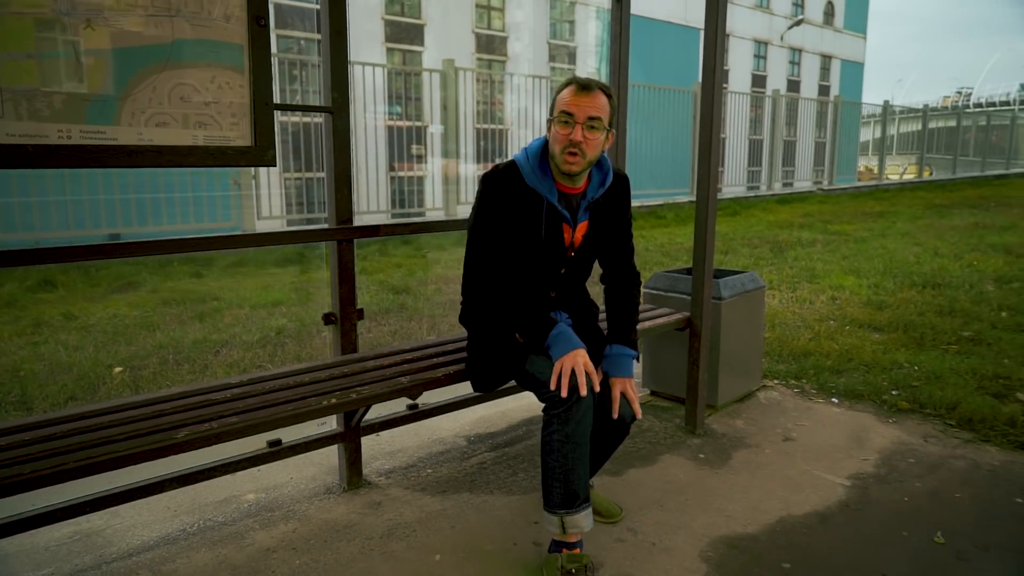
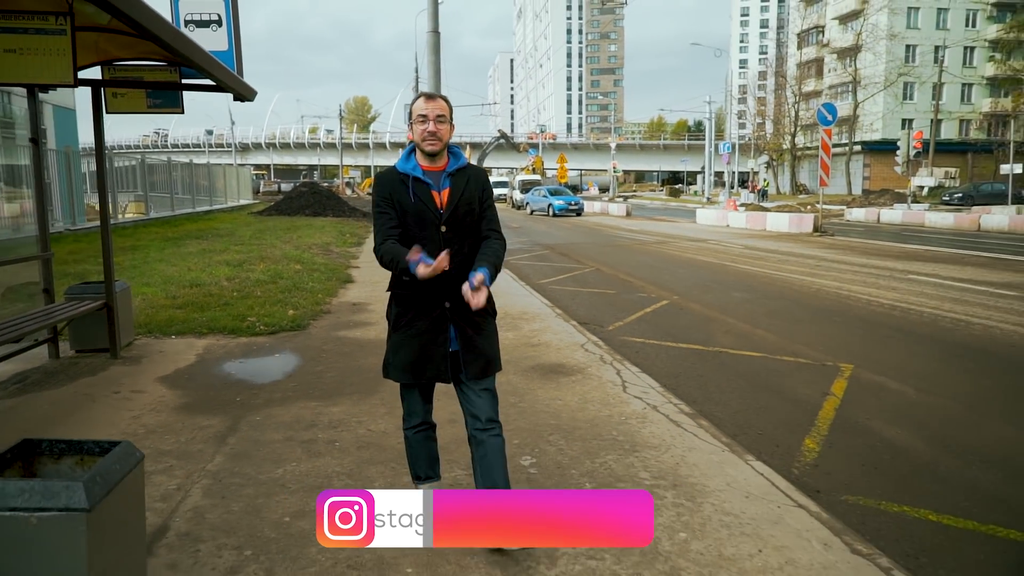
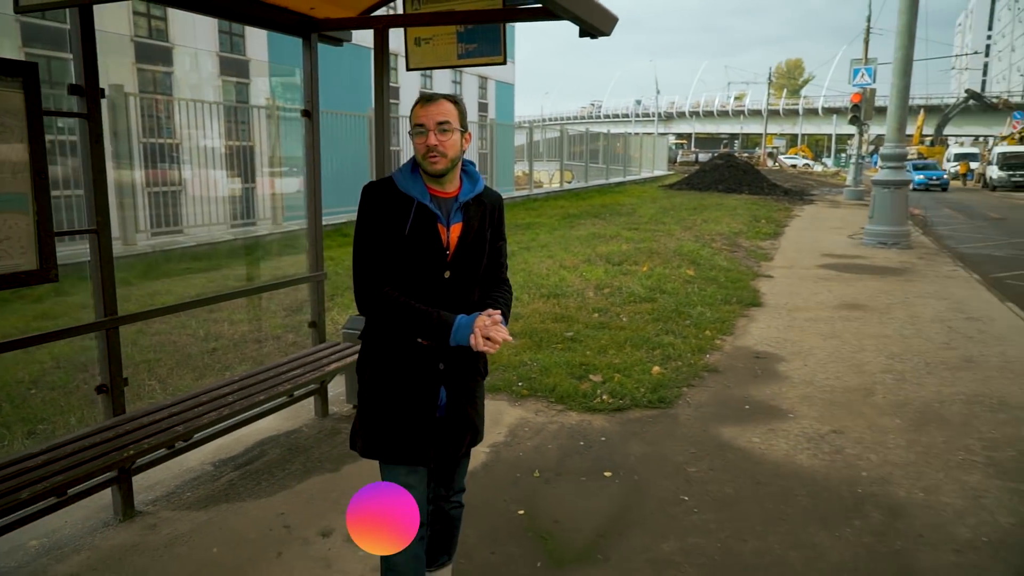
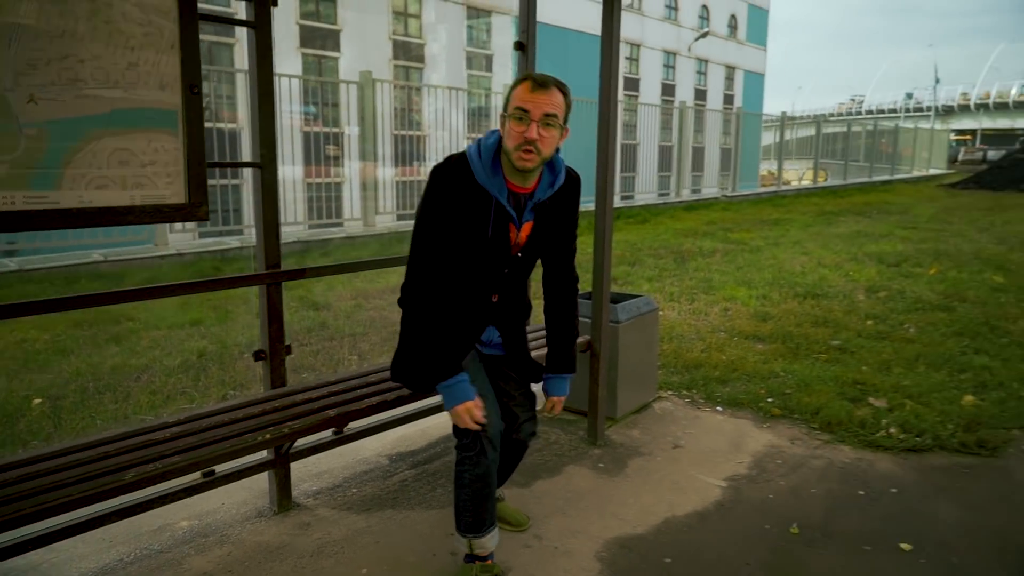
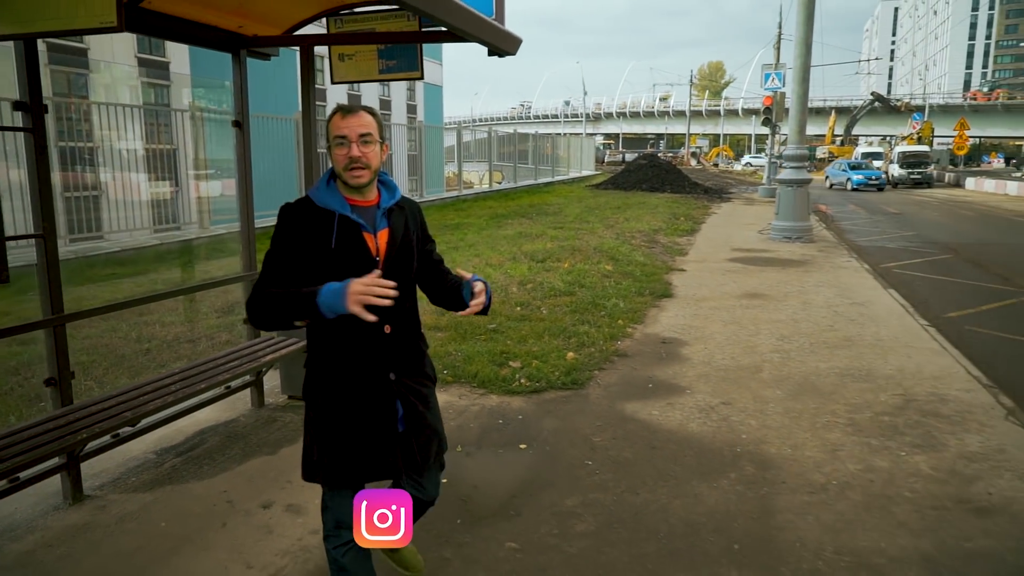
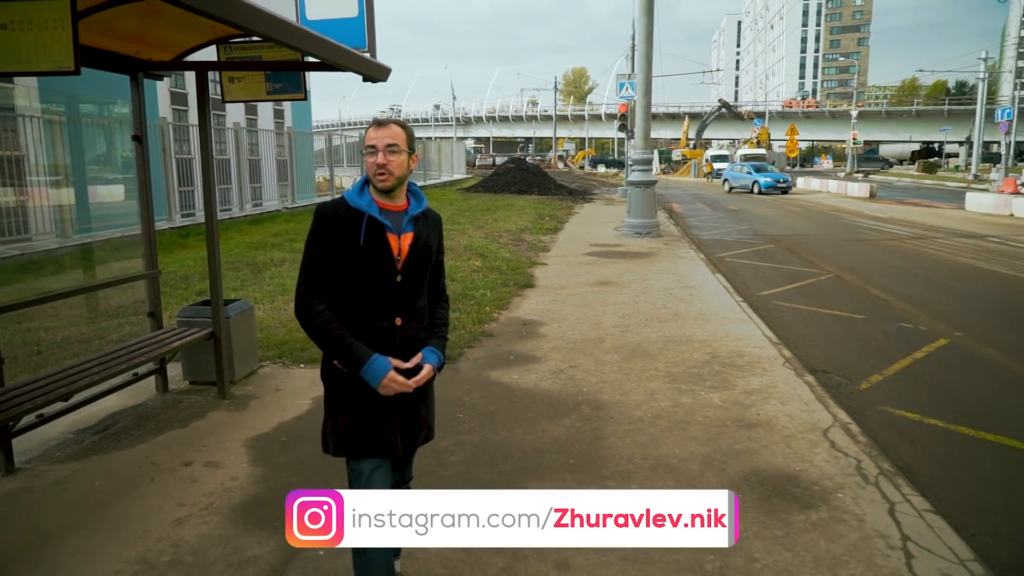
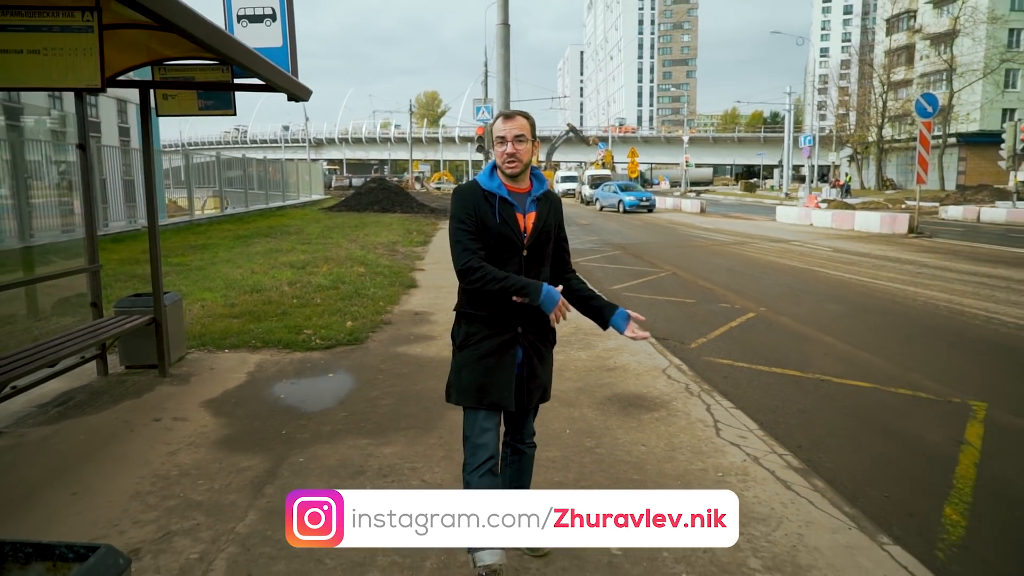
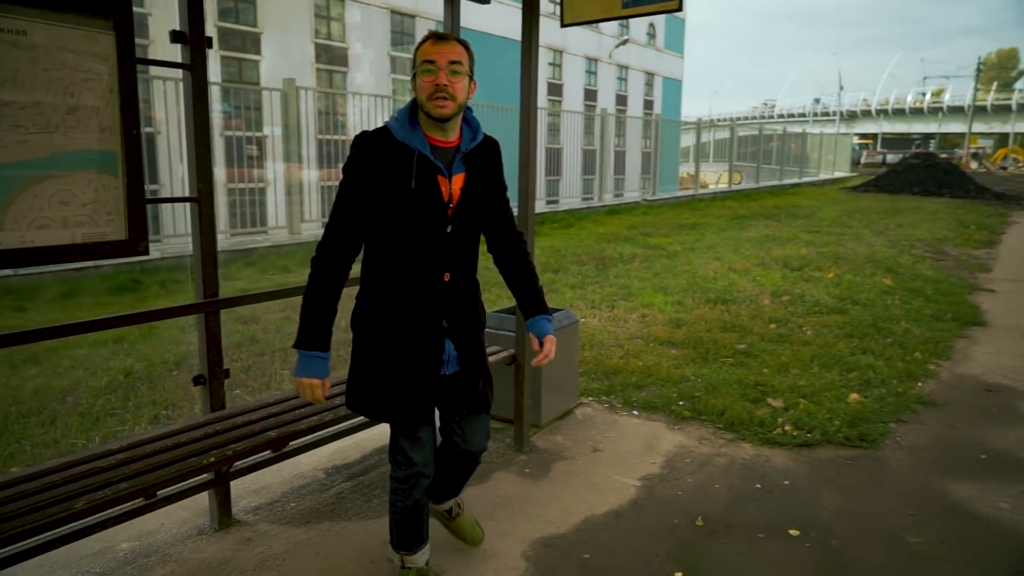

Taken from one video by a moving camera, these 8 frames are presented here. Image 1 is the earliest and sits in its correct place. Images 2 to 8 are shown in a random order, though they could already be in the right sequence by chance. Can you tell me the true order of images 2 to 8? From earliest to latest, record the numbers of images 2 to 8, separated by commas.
4, 8, 3, 5, 6, 7, 2
